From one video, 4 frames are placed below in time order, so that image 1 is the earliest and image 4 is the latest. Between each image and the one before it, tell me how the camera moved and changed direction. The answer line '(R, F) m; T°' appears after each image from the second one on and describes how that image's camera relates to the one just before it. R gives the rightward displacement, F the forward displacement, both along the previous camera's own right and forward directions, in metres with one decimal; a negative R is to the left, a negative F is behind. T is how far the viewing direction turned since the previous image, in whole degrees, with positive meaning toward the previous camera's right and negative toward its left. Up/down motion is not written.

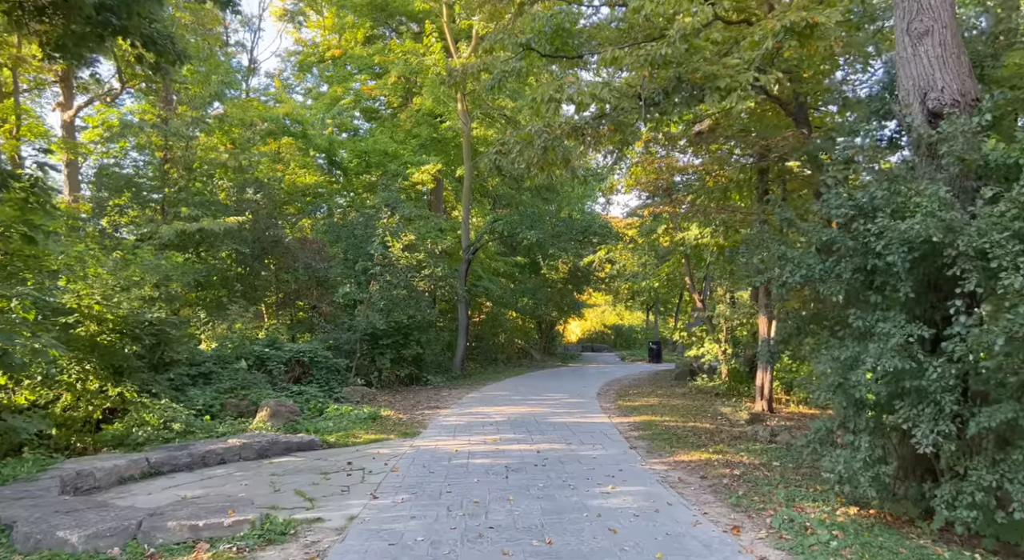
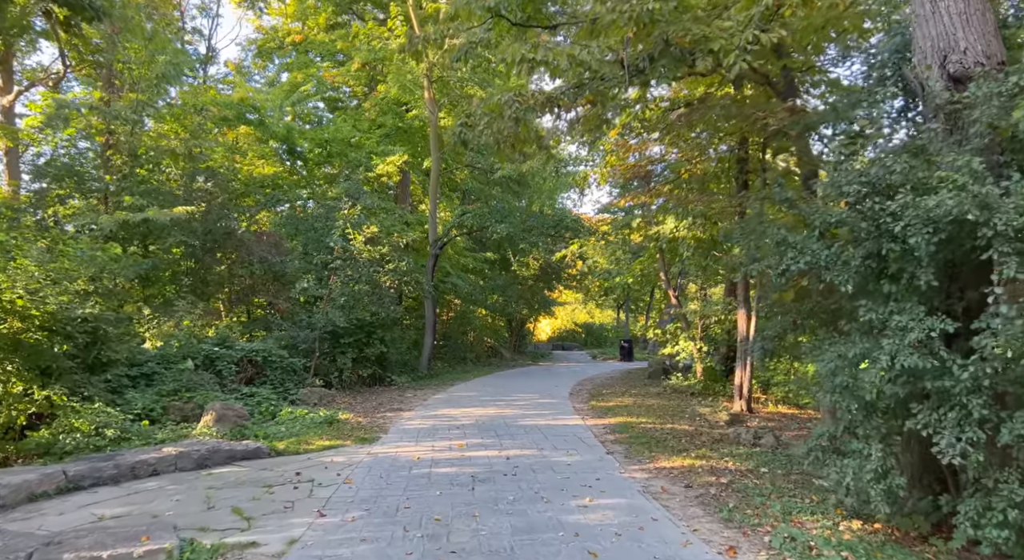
(0.0, +0.7) m; +2°
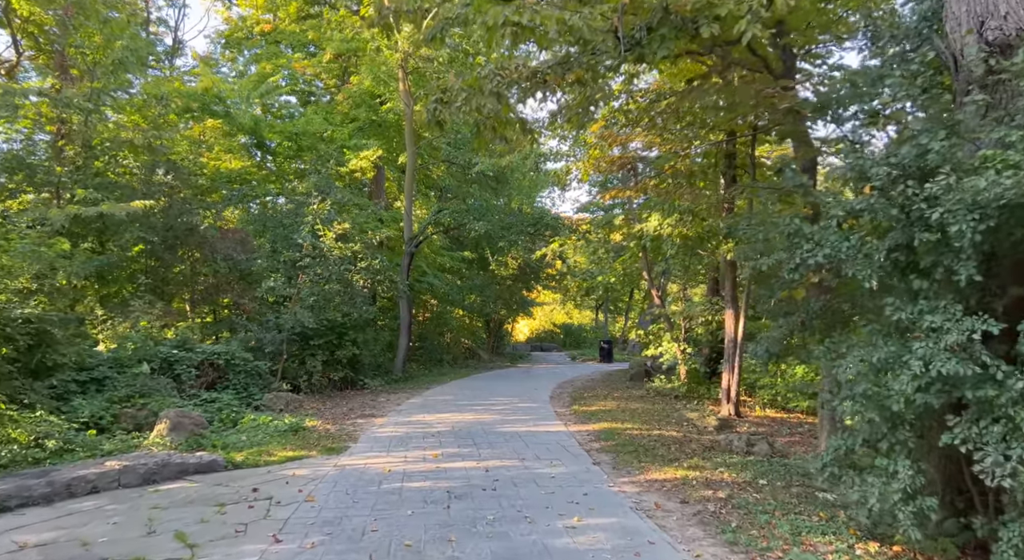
(0.0, +0.6) m; +2°
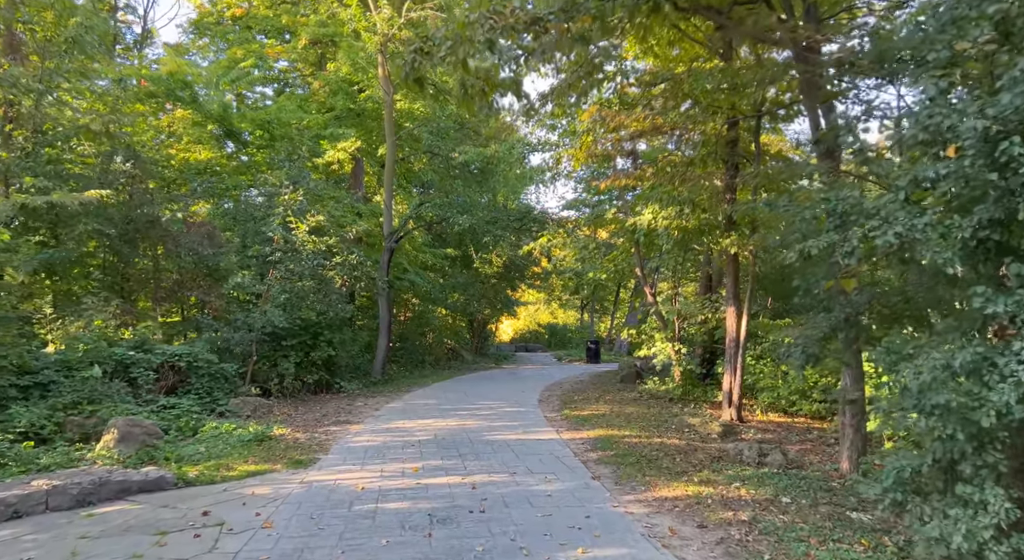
(-0.1, +0.9) m; +1°
